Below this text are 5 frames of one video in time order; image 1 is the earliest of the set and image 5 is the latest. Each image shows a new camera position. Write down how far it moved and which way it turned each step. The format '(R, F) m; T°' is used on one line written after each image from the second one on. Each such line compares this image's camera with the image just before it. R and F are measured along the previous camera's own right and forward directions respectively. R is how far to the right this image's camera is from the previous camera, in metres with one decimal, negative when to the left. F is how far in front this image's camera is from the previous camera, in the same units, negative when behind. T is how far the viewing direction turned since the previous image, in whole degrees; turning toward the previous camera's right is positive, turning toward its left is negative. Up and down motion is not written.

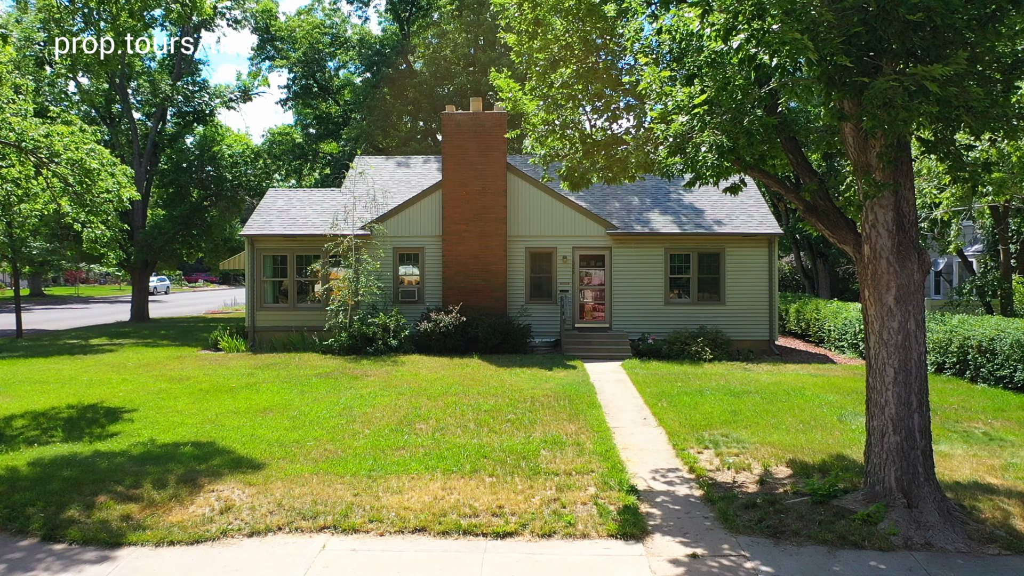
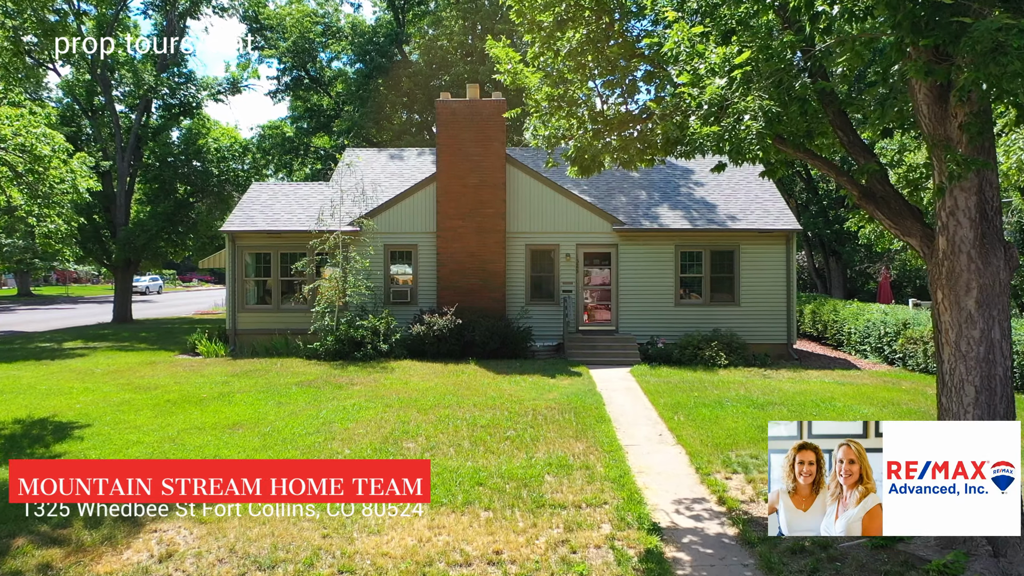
(0.0, +1.0) m; 0°
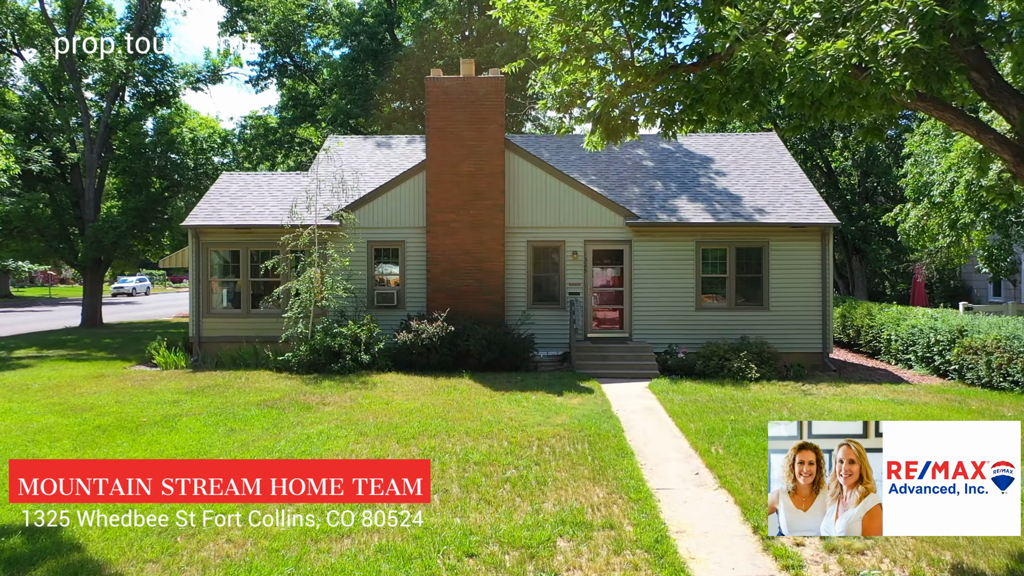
(0.0, +1.7) m; 0°
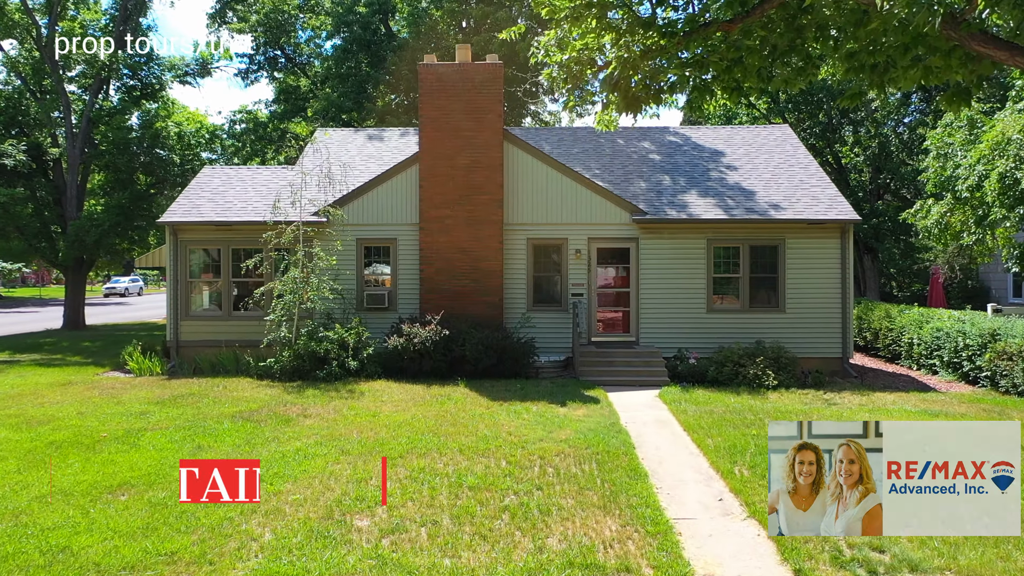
(0.0, +0.8) m; 0°
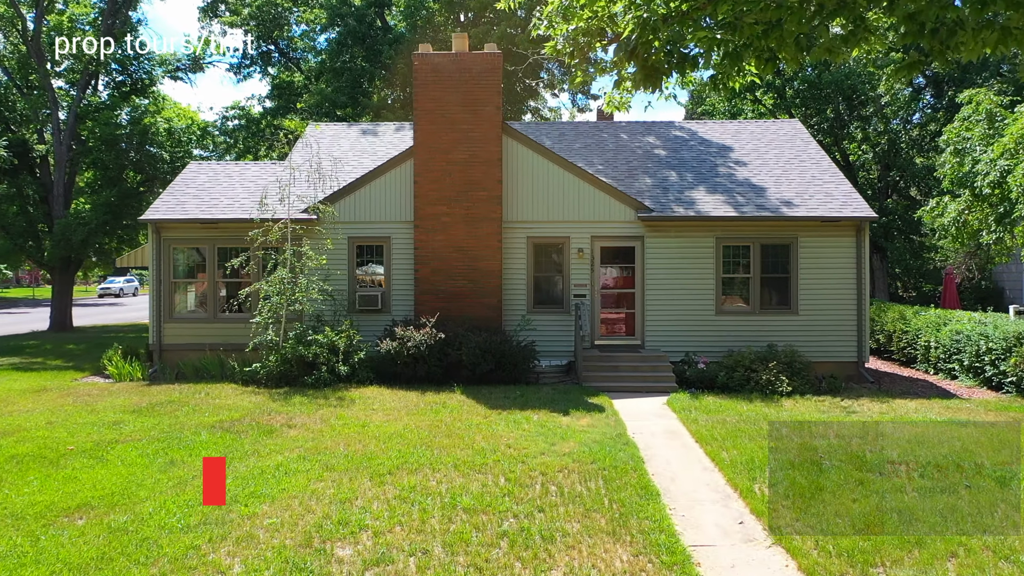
(0.0, +0.6) m; 0°
